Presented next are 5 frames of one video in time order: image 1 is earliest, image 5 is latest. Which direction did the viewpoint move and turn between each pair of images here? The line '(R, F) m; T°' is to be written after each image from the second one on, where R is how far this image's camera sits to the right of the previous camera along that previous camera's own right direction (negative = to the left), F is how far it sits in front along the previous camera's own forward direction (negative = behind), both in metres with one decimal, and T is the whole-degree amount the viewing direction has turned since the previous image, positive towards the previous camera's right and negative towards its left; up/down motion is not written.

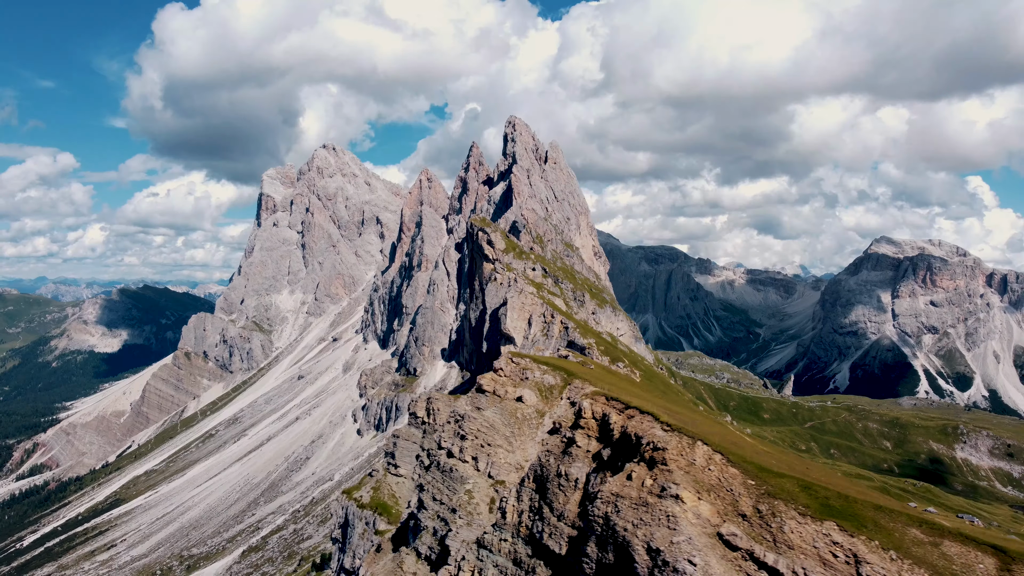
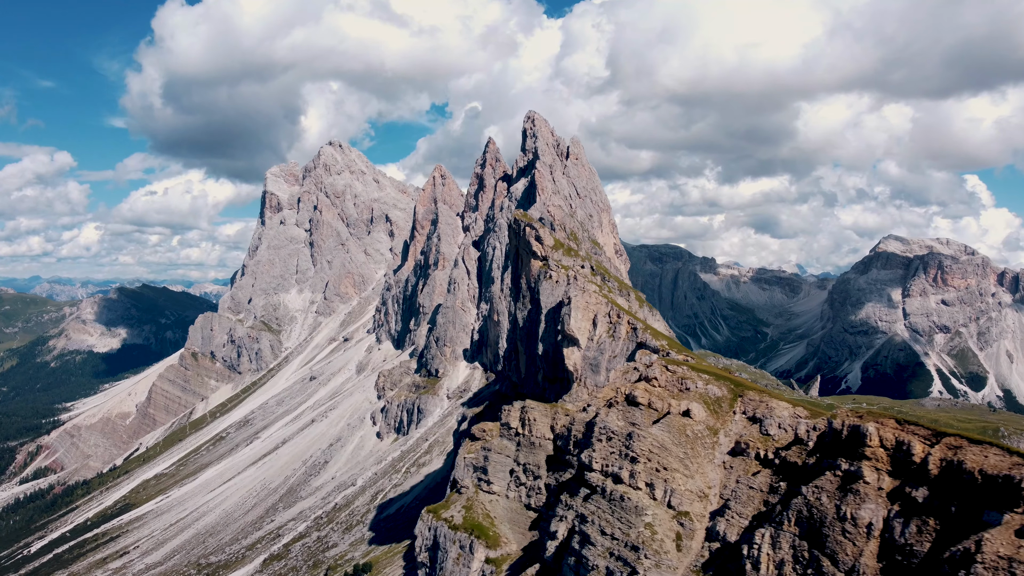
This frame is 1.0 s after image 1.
(-10.1, +6.6) m; 0°
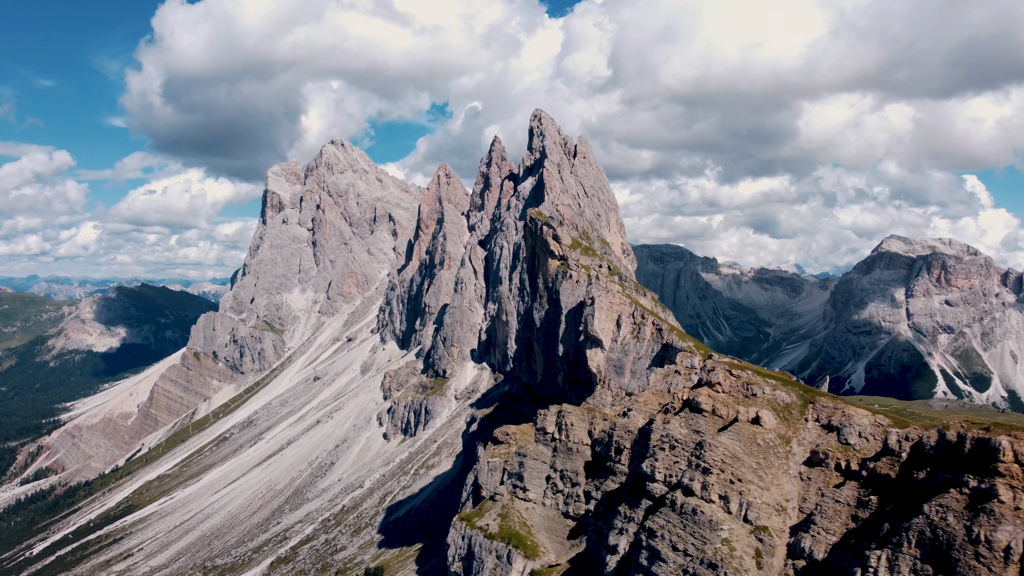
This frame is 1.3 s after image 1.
(-3.5, +2.2) m; 0°
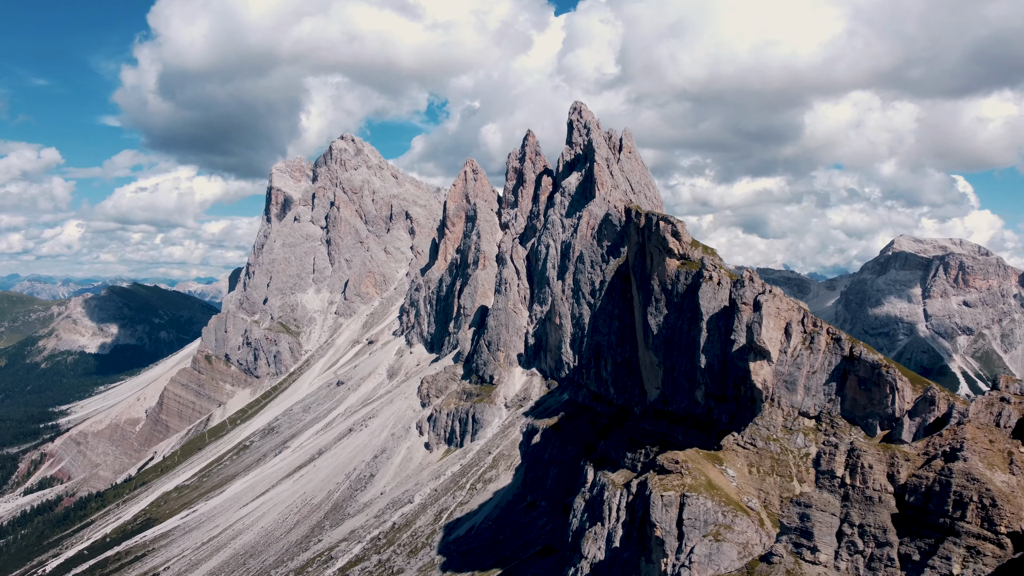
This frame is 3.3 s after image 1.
(-21.1, +13.3) m; +1°
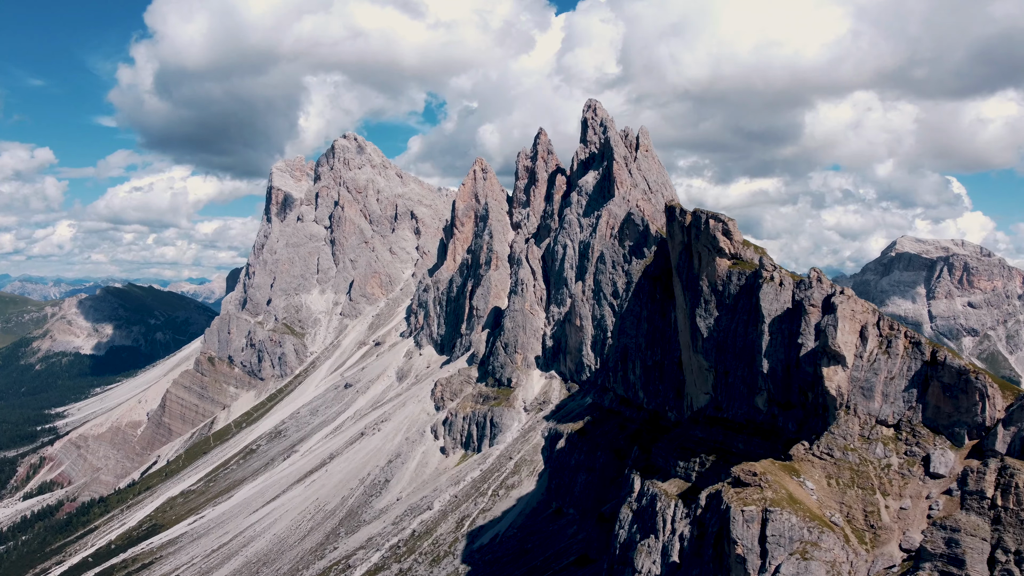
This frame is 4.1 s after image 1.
(-8.0, +4.9) m; +1°
